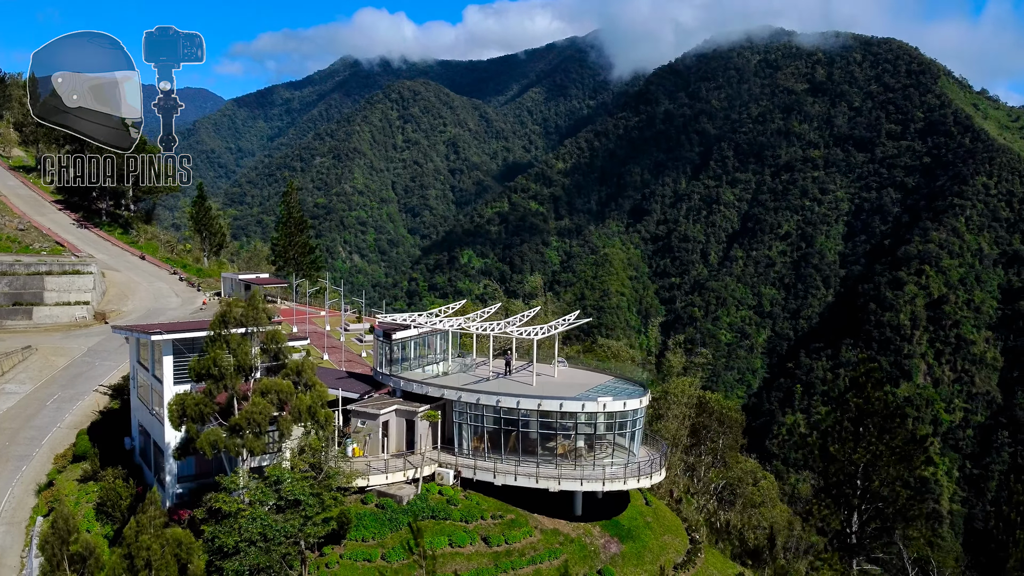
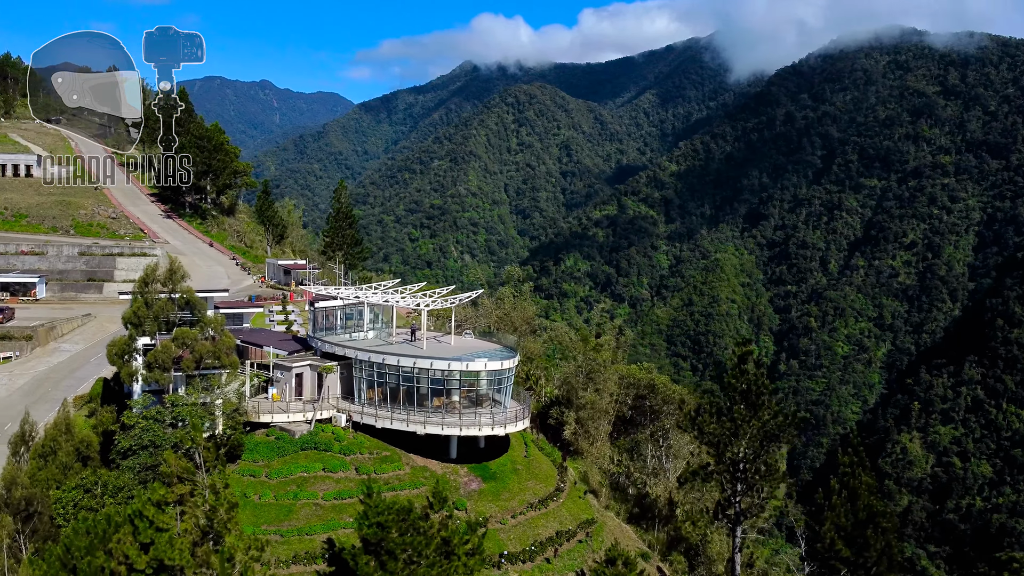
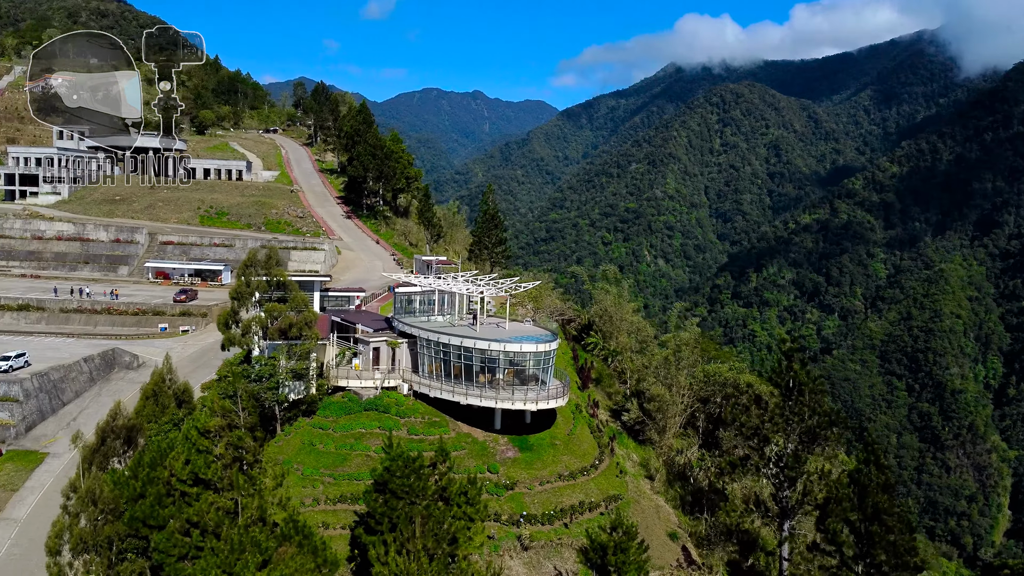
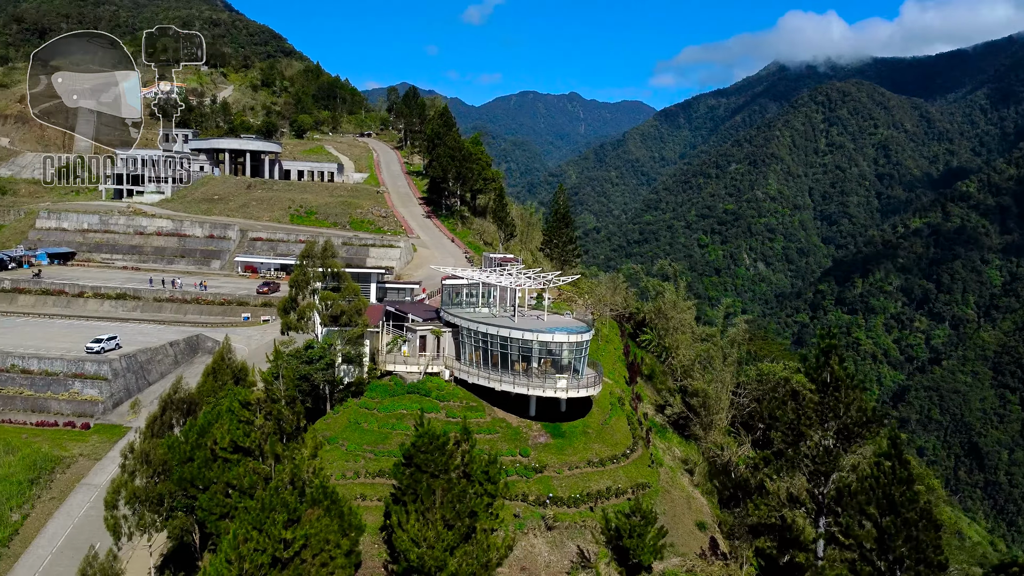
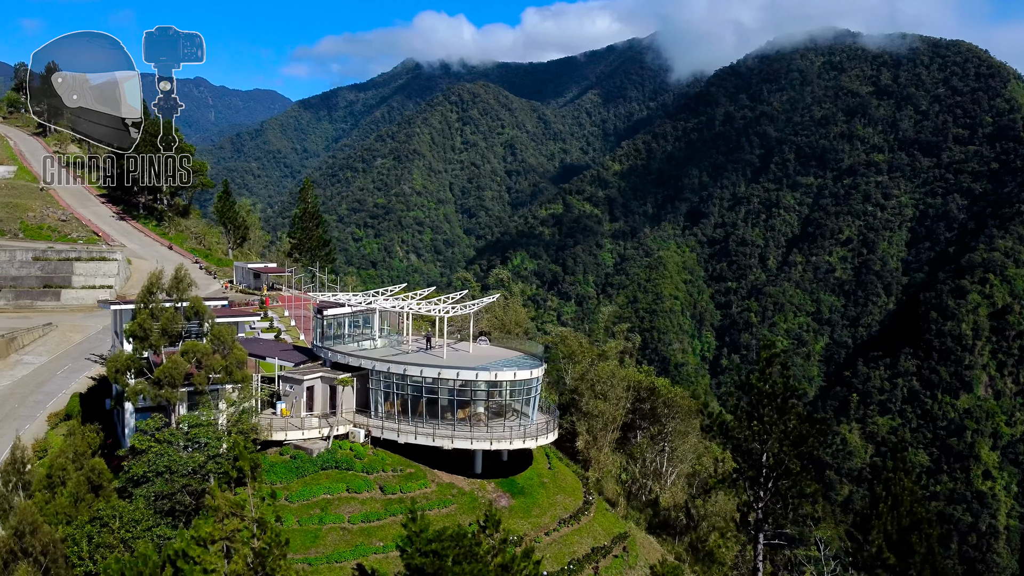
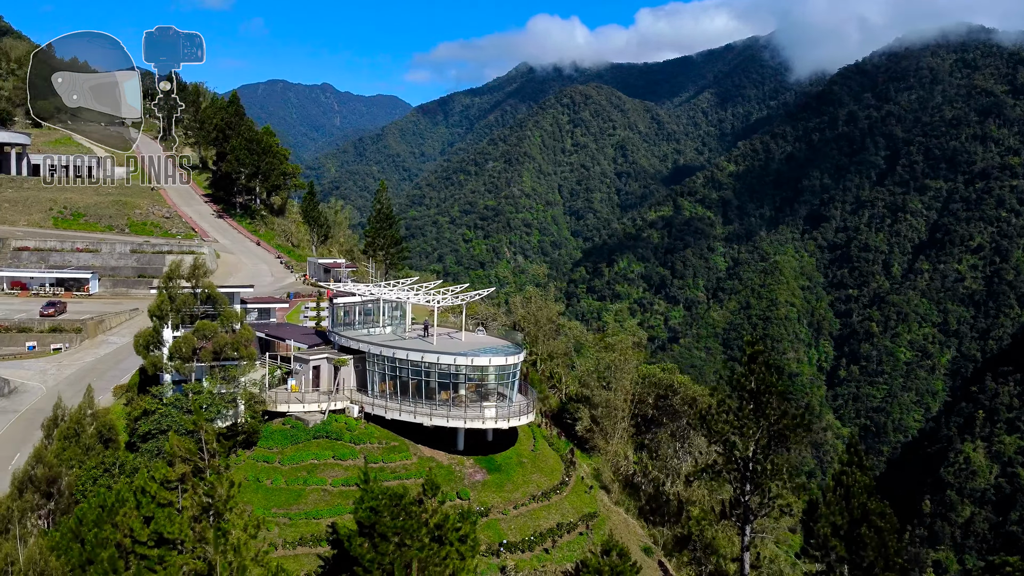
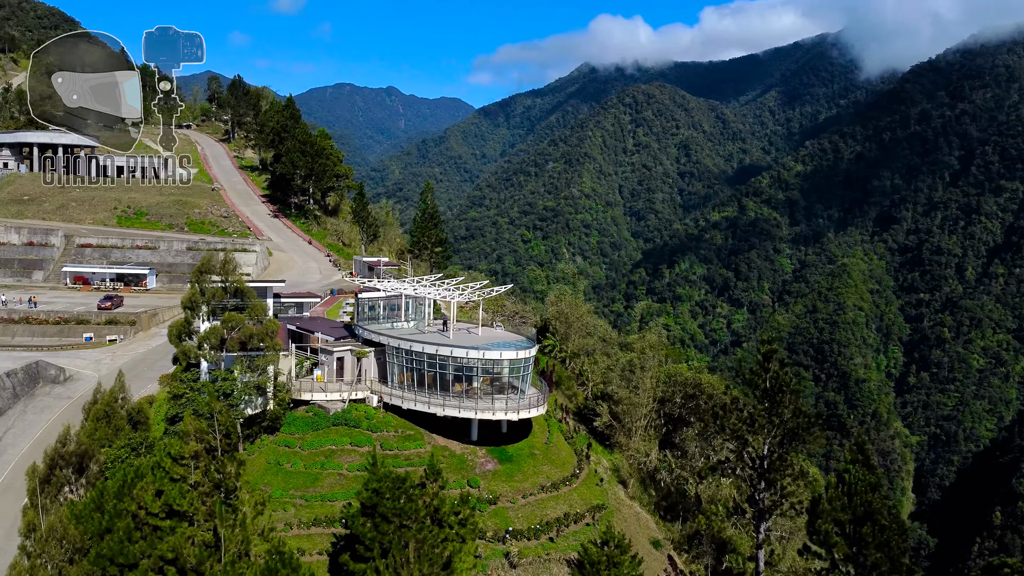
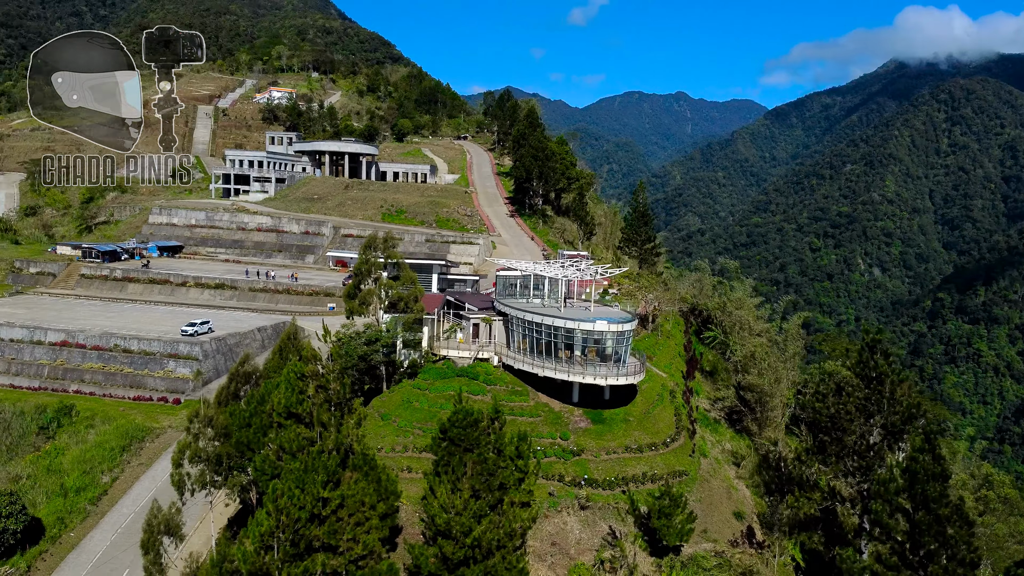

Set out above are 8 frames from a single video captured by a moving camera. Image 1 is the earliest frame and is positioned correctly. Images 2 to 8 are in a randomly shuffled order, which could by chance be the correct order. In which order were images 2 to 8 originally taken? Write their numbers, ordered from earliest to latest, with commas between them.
5, 2, 6, 7, 3, 4, 8
